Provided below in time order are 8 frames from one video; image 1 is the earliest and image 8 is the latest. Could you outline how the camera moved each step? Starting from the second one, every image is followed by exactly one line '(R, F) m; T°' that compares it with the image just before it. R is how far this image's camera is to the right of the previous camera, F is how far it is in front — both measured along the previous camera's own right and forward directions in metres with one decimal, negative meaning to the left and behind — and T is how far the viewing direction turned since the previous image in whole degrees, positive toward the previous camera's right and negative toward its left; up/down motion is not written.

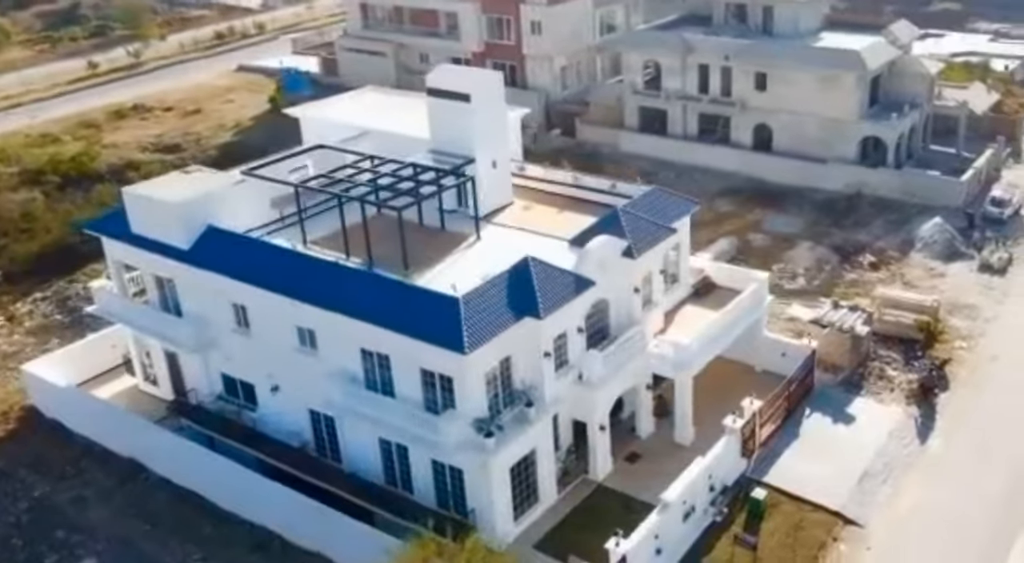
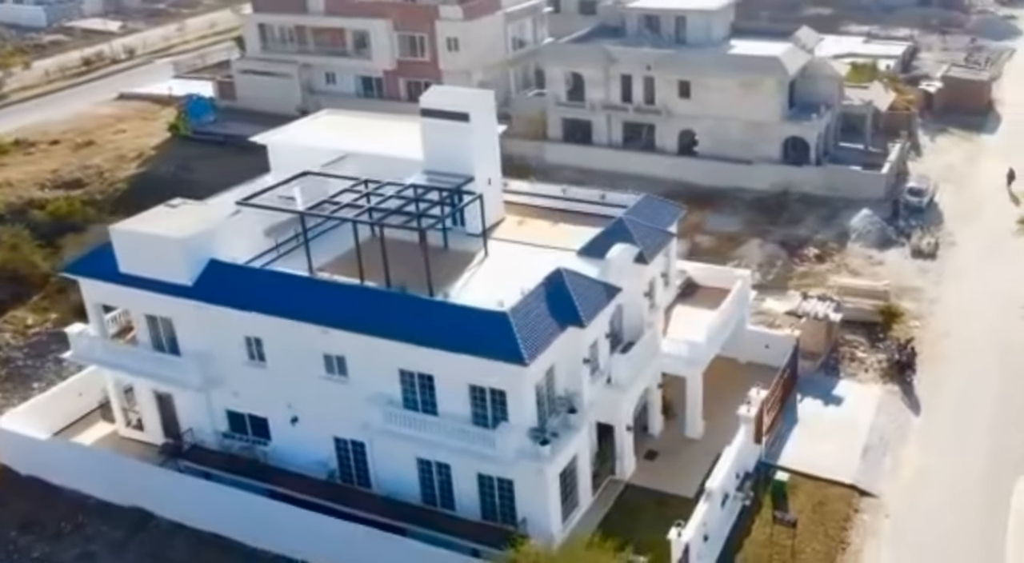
(-4.3, -0.3) m; +8°
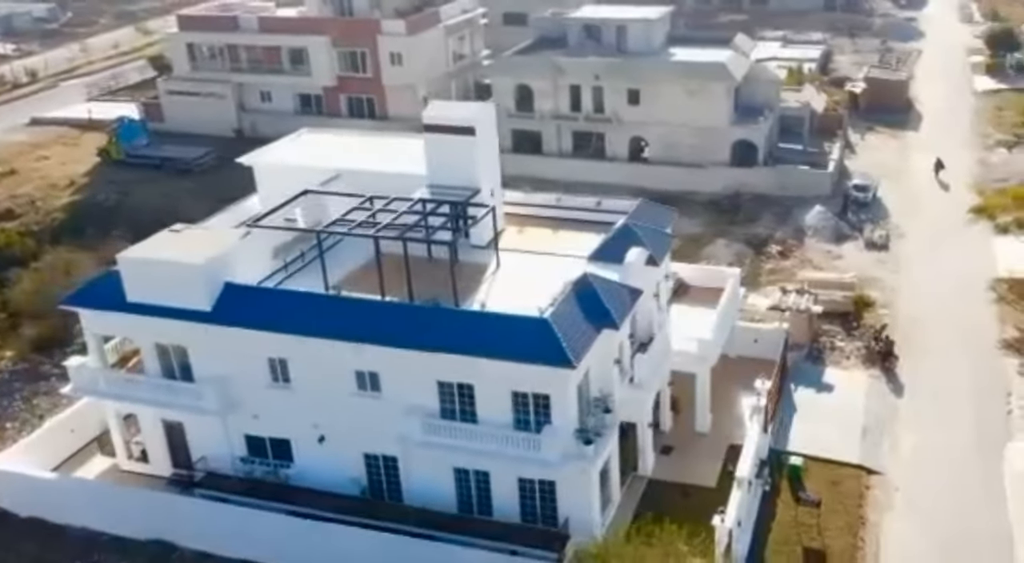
(-3.4, -0.5) m; +6°
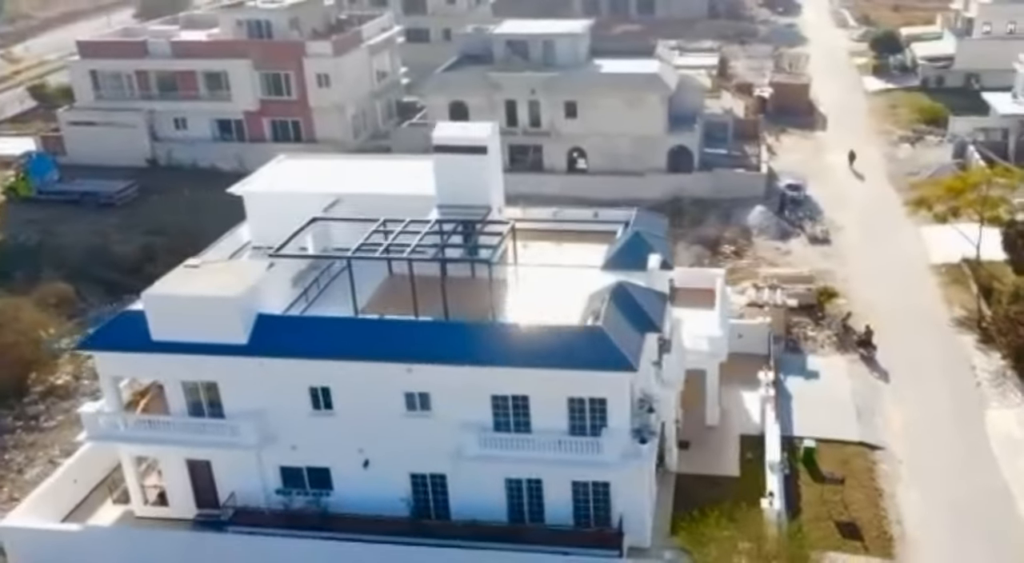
(-4.7, -0.5) m; +8°
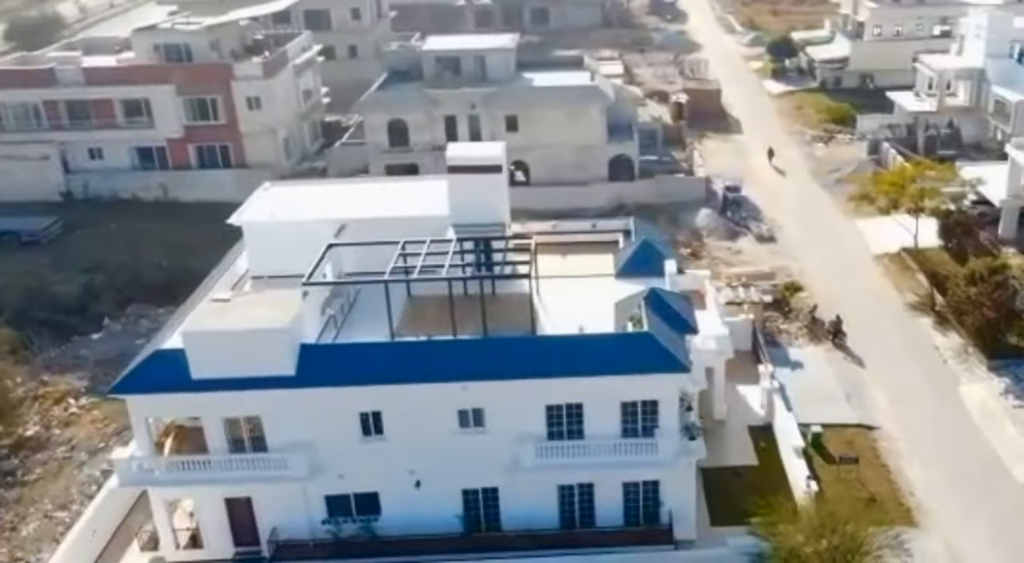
(-4.9, -0.4) m; +8°
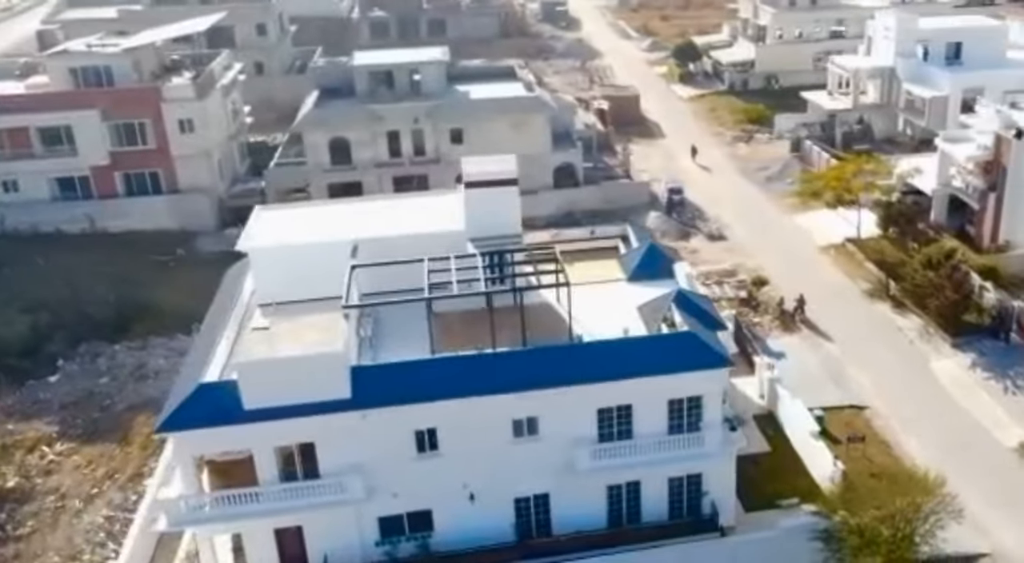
(-5.0, -0.3) m; +8°
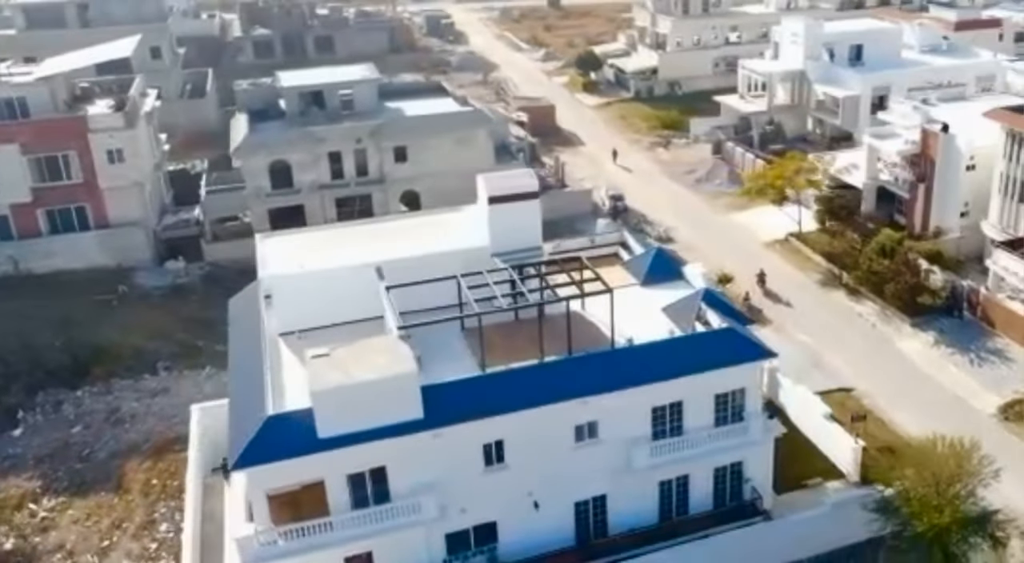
(-5.7, -0.3) m; +9°
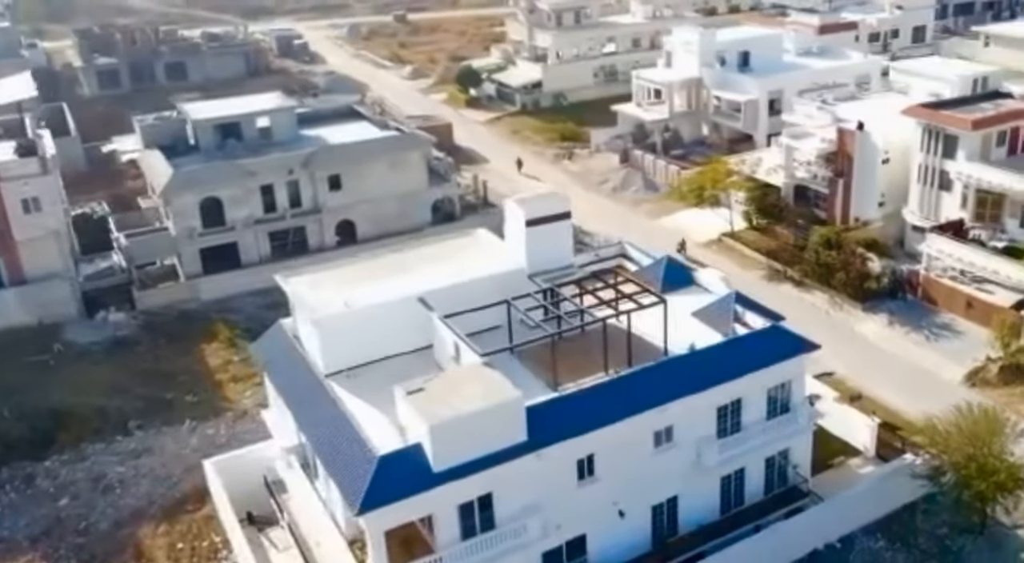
(-7.7, 0.0) m; +11°
